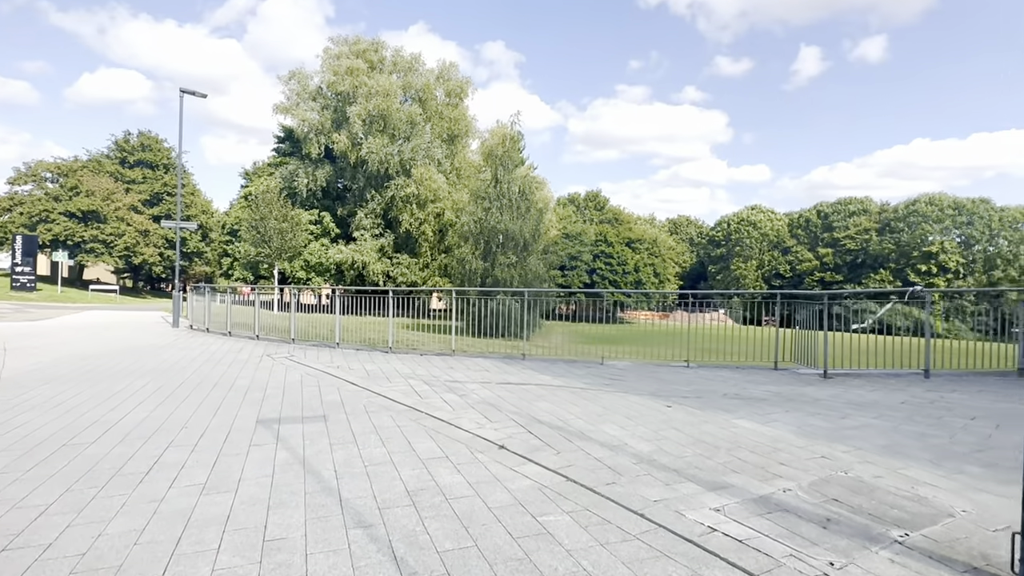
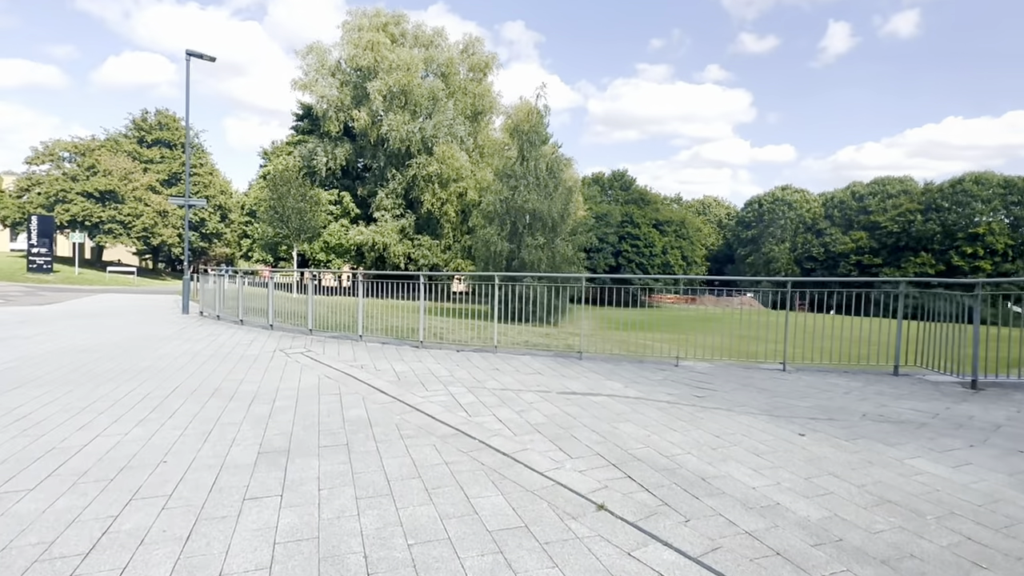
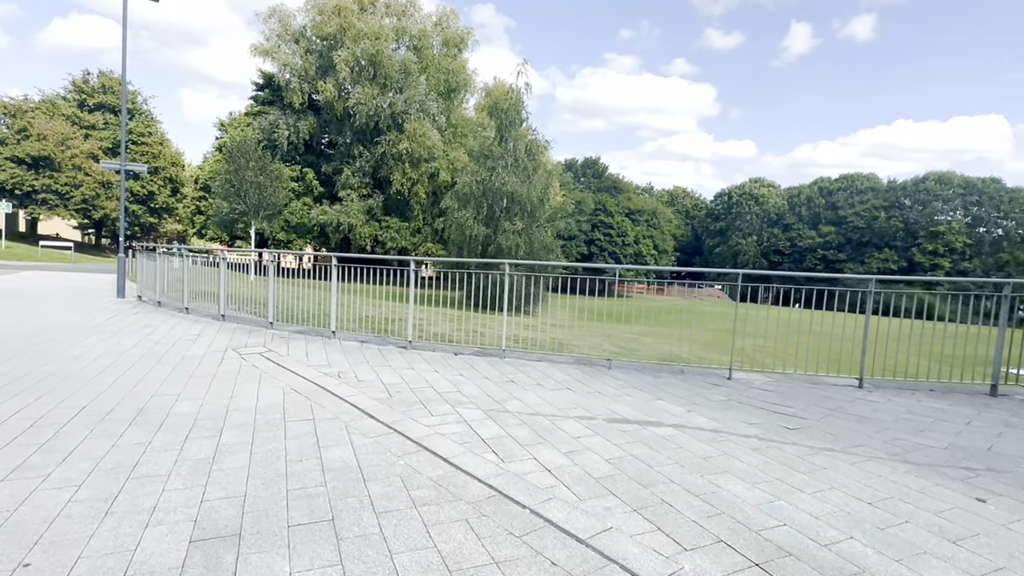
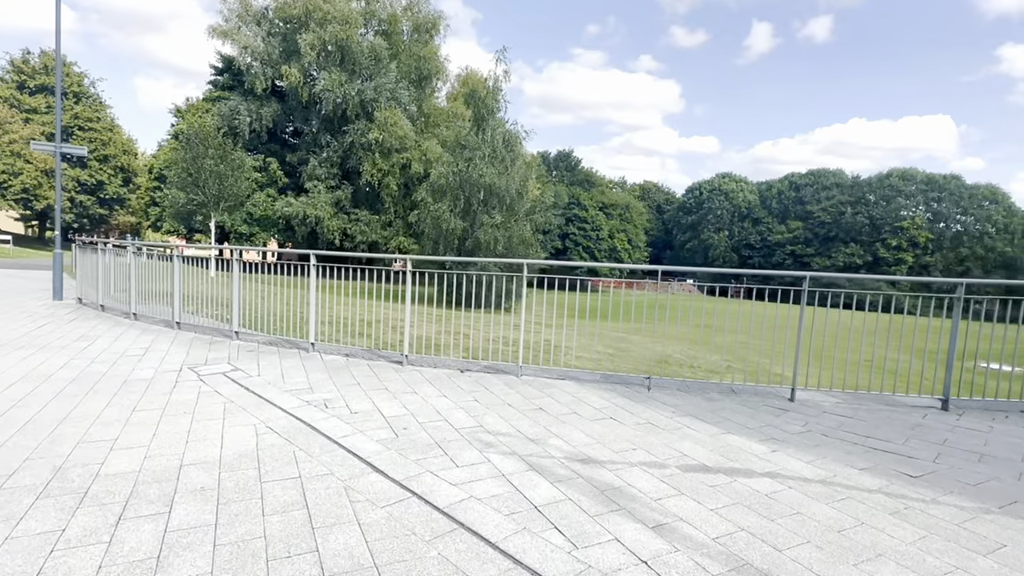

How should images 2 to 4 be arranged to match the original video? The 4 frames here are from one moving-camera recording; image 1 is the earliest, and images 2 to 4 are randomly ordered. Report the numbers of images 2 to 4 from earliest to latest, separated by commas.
2, 3, 4
